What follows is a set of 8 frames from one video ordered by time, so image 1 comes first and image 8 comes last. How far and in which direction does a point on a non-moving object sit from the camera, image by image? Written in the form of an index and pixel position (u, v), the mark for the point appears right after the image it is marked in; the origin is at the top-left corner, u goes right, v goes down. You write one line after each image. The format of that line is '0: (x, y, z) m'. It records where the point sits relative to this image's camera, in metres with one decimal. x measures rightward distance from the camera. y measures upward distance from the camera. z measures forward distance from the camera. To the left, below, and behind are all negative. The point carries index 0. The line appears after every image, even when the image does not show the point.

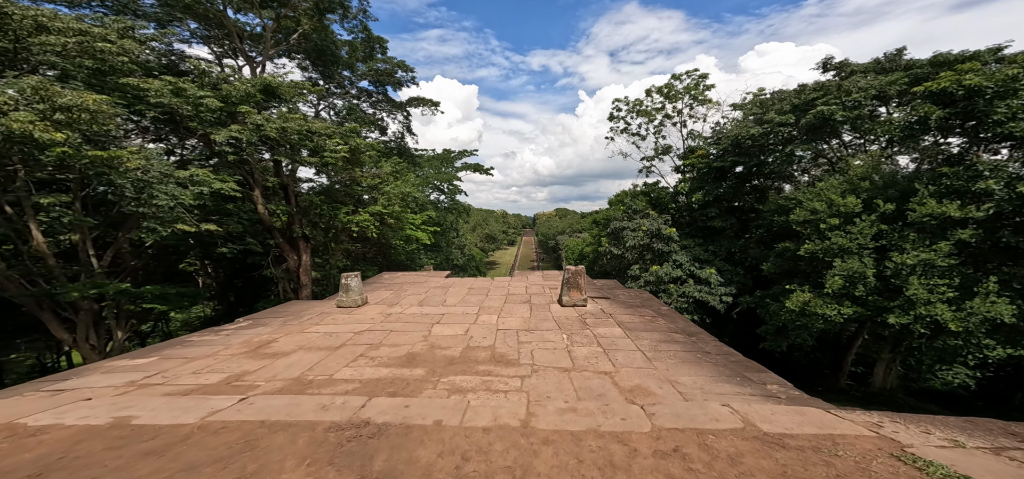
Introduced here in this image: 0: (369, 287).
0: (-2.3, -0.8, +5.8) m
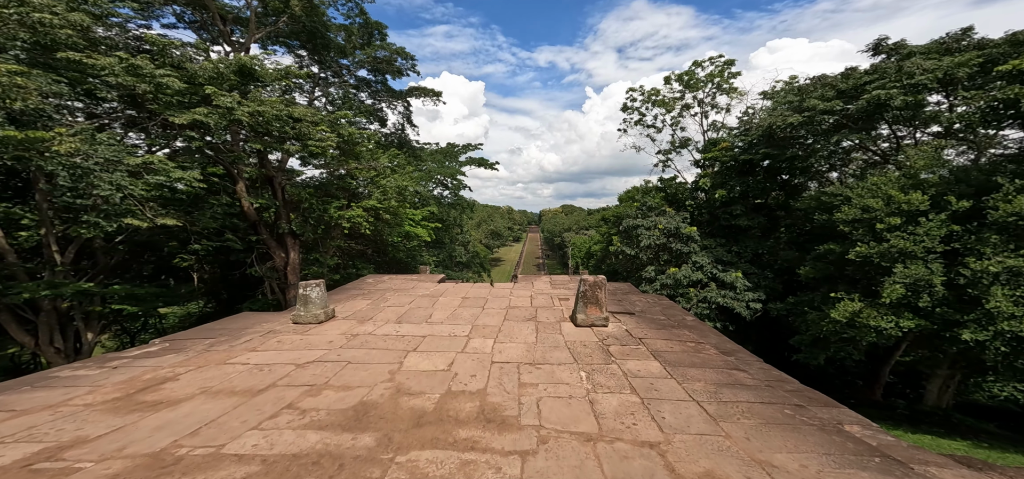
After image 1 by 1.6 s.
0: (-2.3, -0.7, +4.9) m
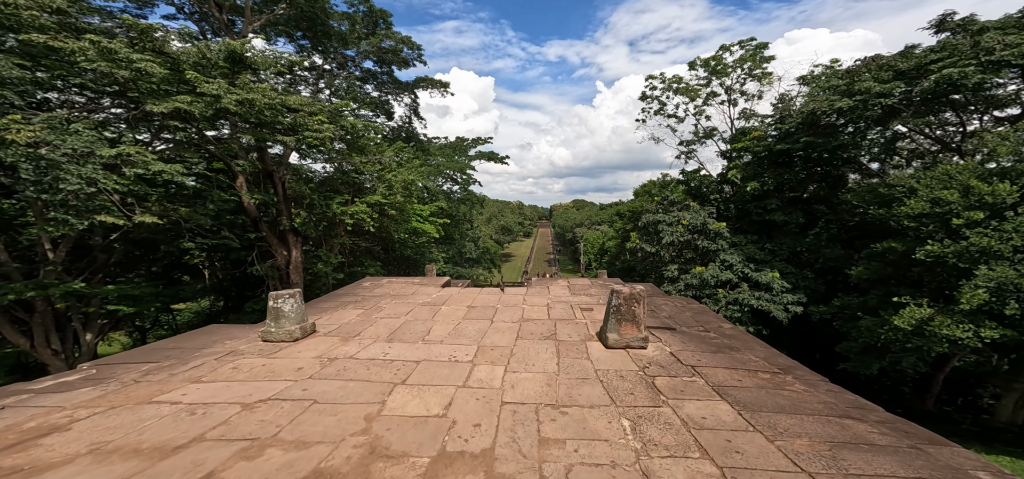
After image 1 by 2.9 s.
0: (-2.1, -0.7, +4.2) m
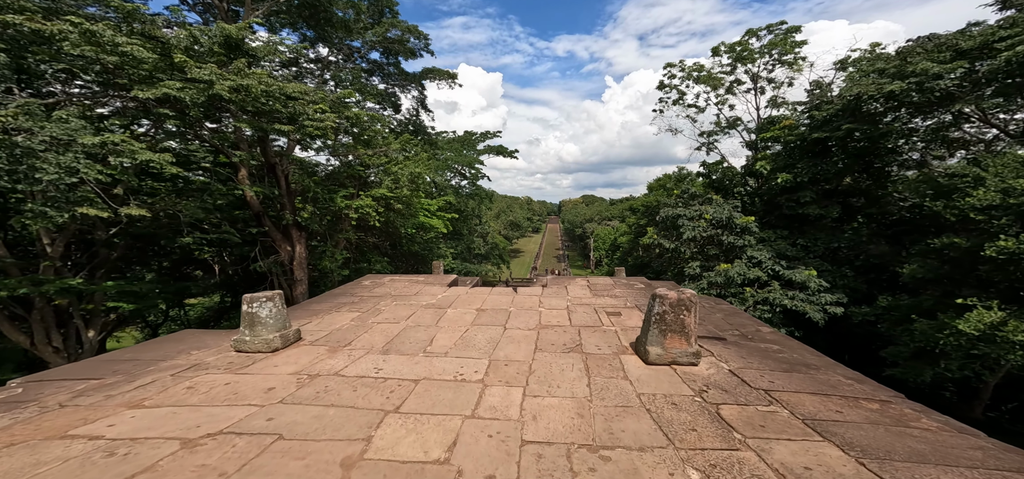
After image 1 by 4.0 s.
0: (-1.9, -0.7, +3.8) m
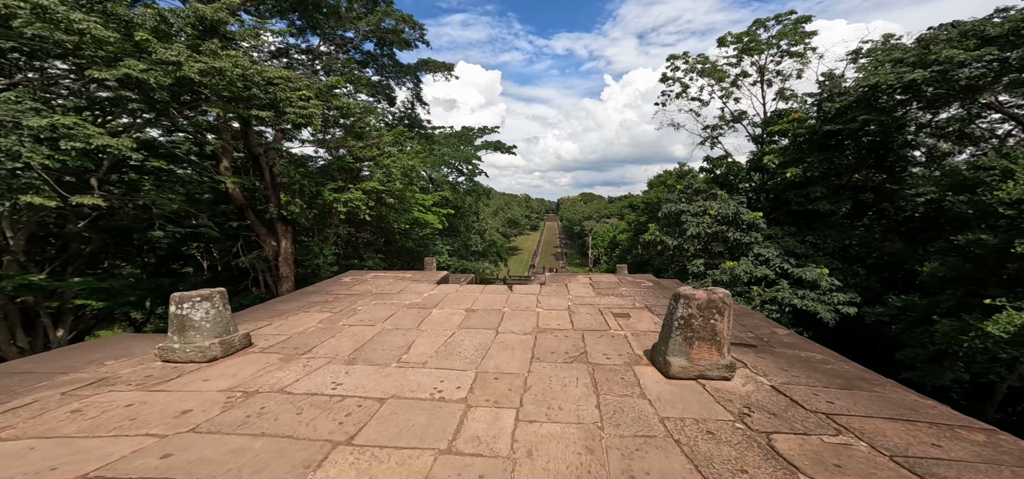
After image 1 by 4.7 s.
0: (-2.0, -0.6, +3.3) m
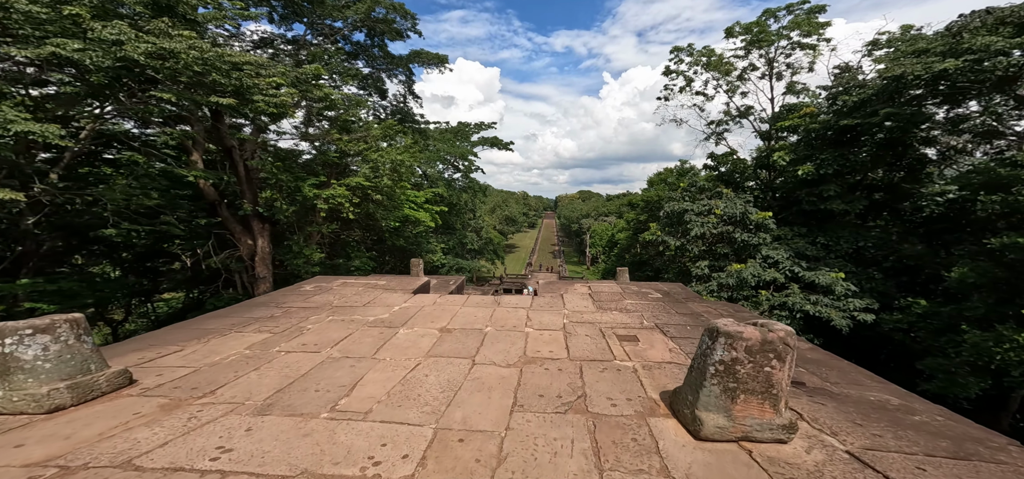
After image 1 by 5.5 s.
0: (-2.1, -0.6, +2.8) m
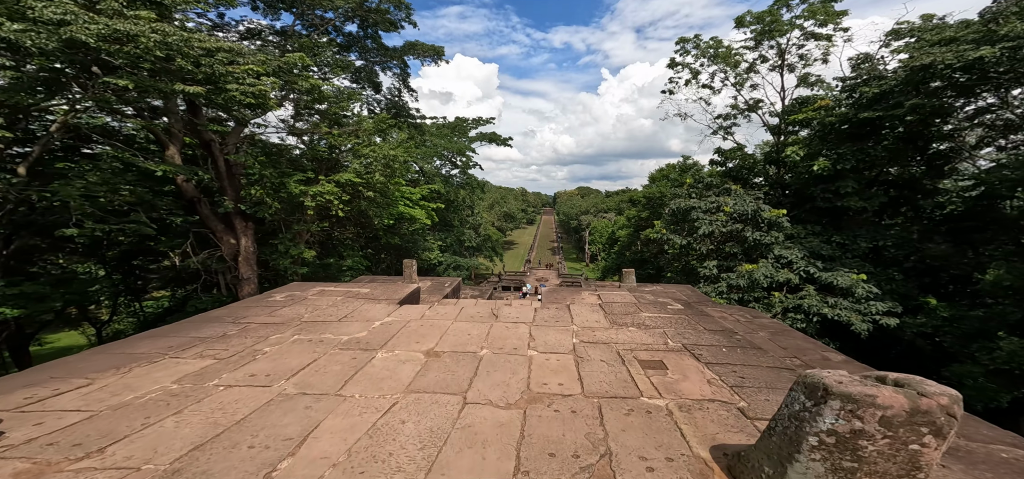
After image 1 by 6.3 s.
0: (-2.1, -0.7, +2.3) m
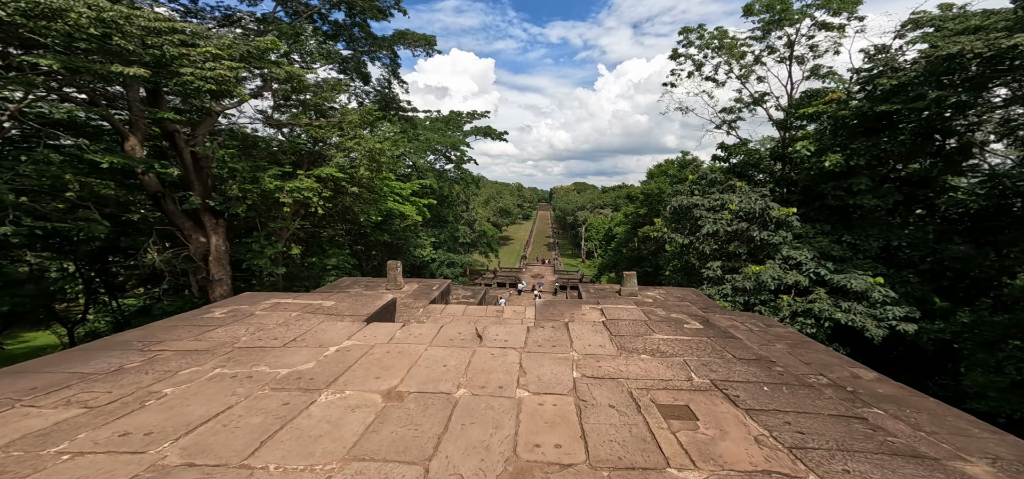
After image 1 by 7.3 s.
0: (-2.2, -0.7, +1.8) m
